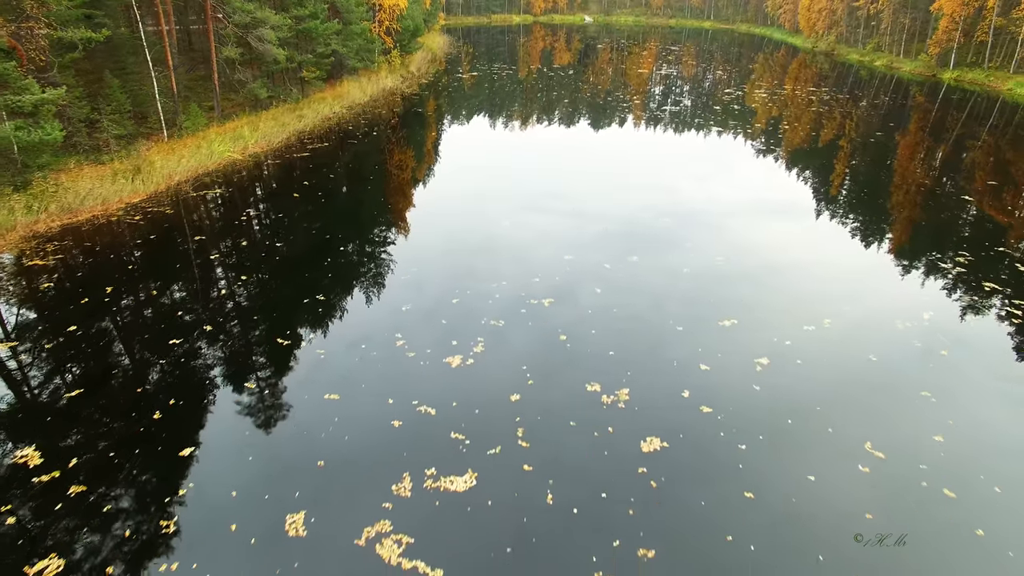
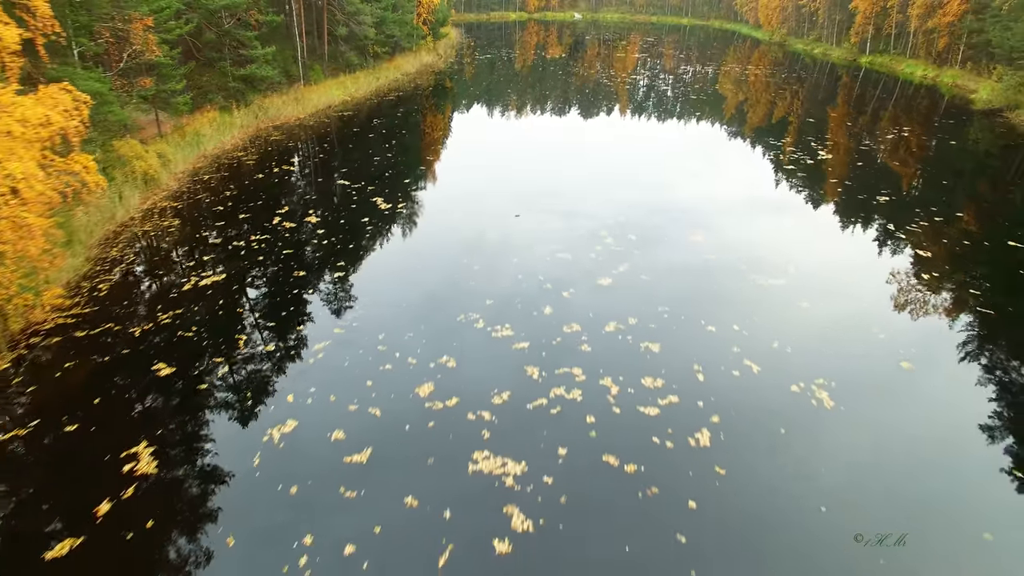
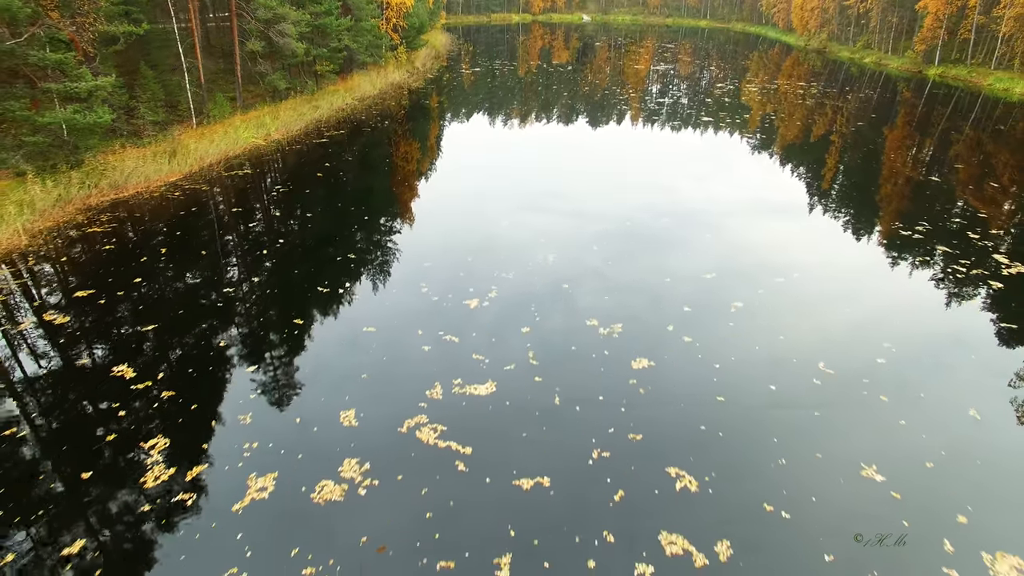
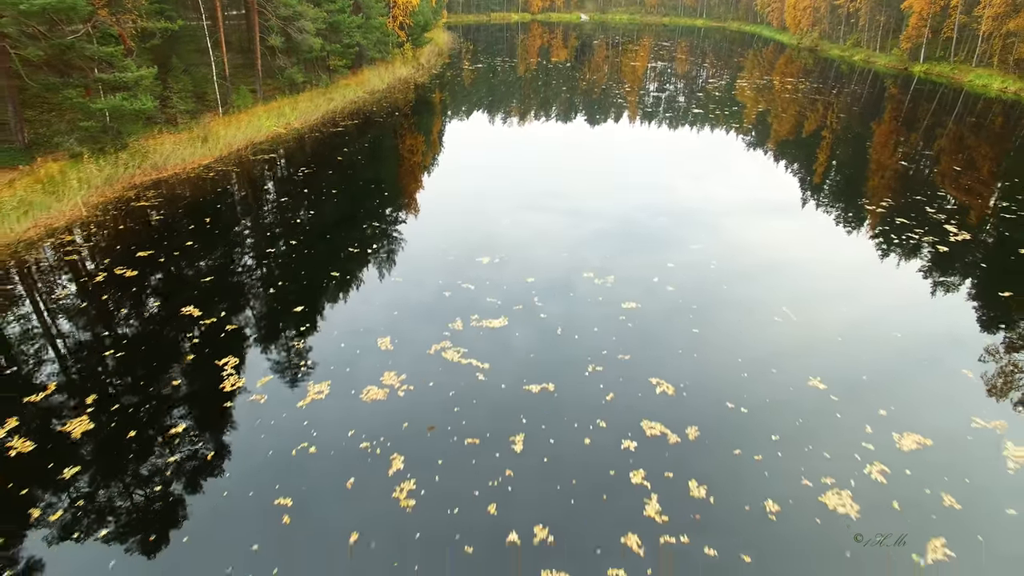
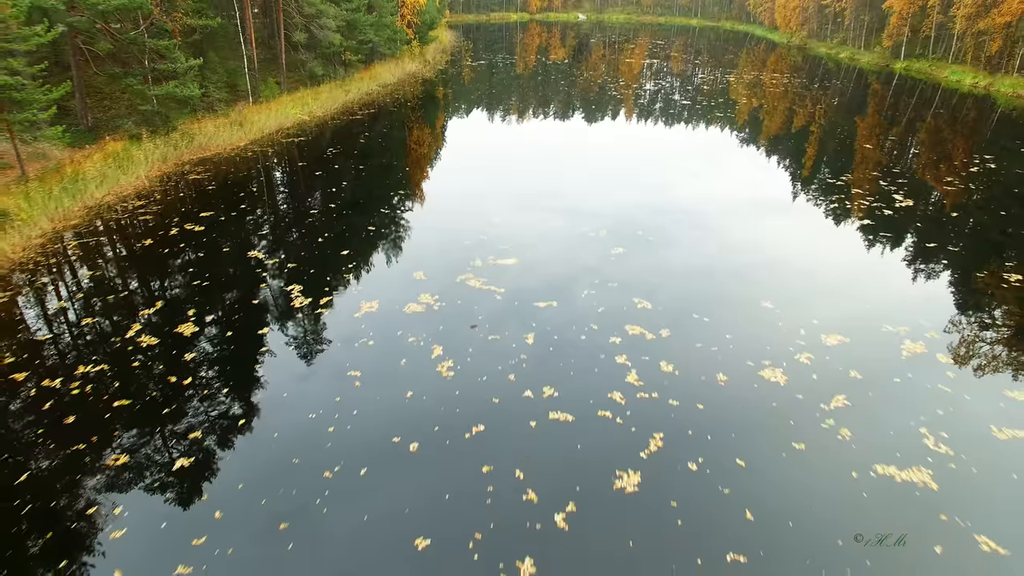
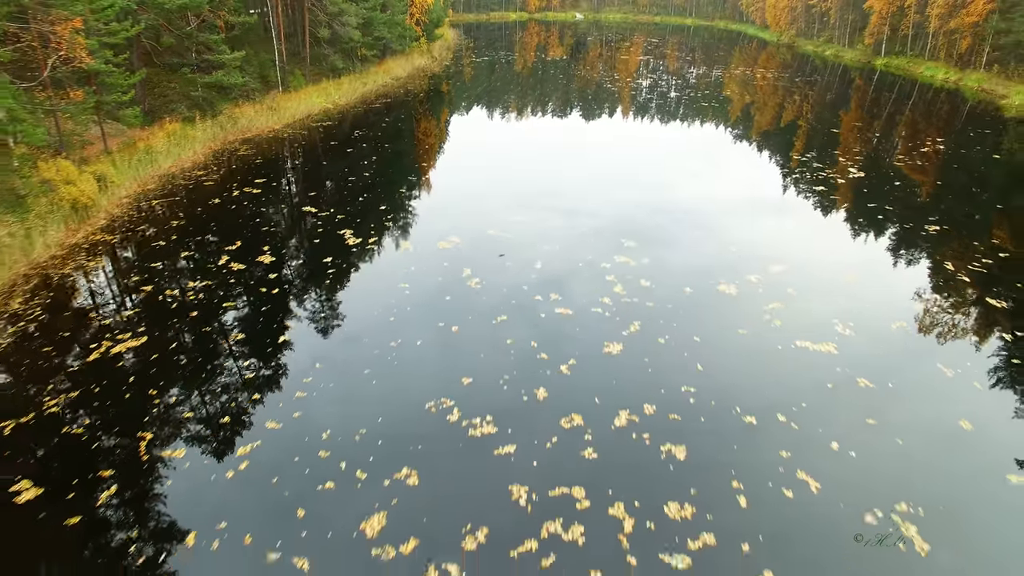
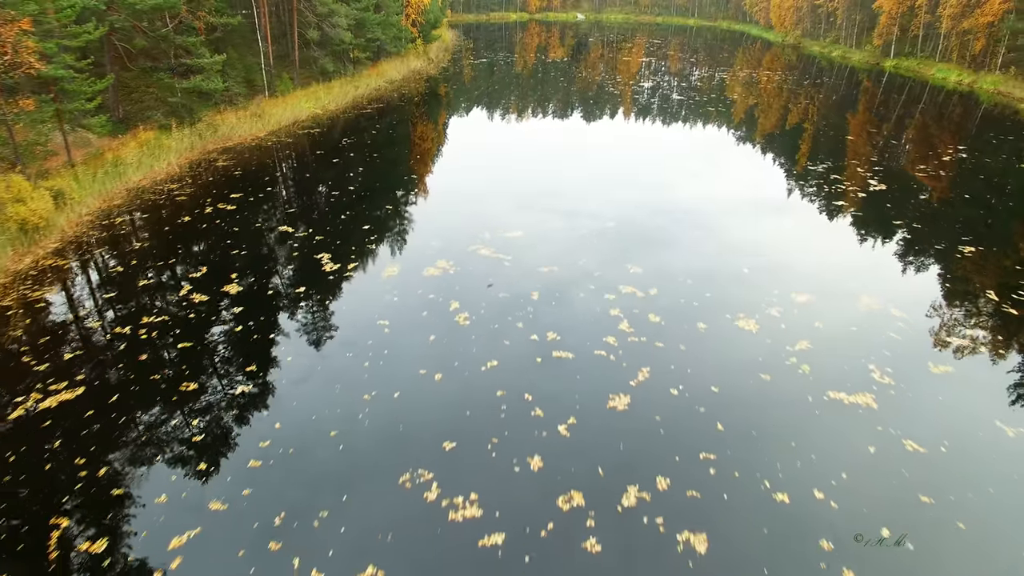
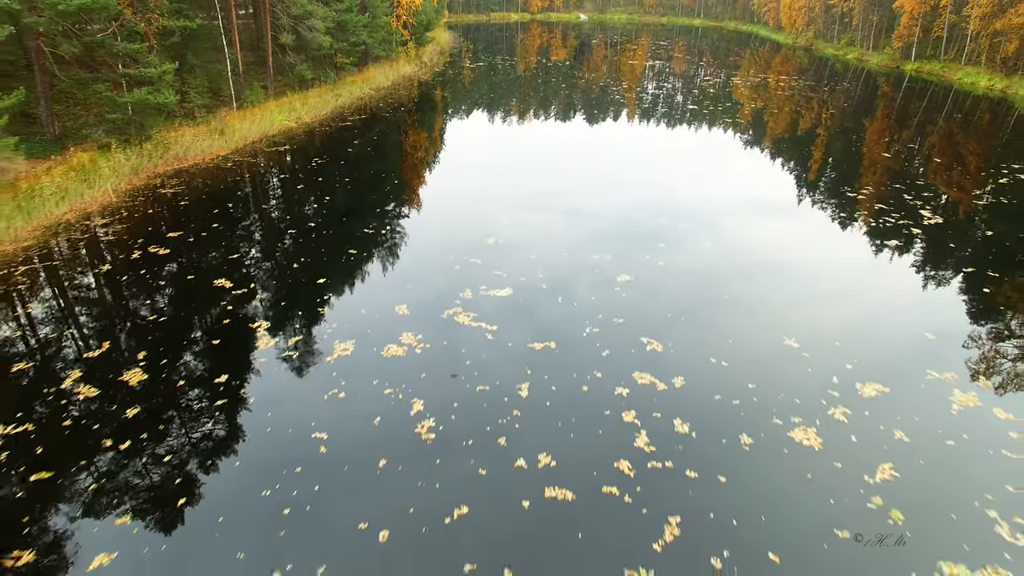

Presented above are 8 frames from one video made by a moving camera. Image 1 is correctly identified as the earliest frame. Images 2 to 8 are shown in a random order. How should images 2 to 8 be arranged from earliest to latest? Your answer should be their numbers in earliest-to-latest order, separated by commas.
3, 4, 8, 5, 7, 6, 2
